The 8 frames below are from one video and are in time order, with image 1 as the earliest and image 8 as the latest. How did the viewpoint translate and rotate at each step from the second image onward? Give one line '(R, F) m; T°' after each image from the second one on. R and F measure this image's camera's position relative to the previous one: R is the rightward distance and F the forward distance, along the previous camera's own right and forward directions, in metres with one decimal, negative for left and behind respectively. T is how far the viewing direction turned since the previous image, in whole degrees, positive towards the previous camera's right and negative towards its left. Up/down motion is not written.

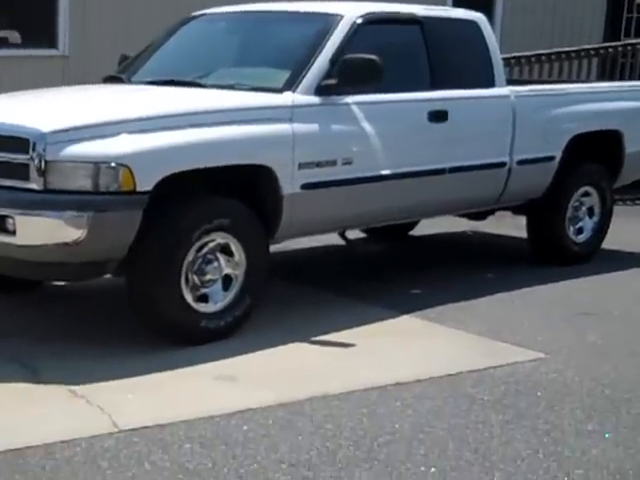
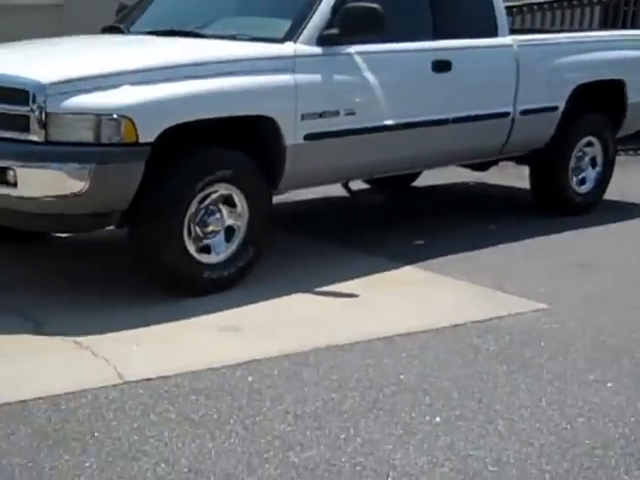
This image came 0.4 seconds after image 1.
(-0.1, 0.0) m; 0°
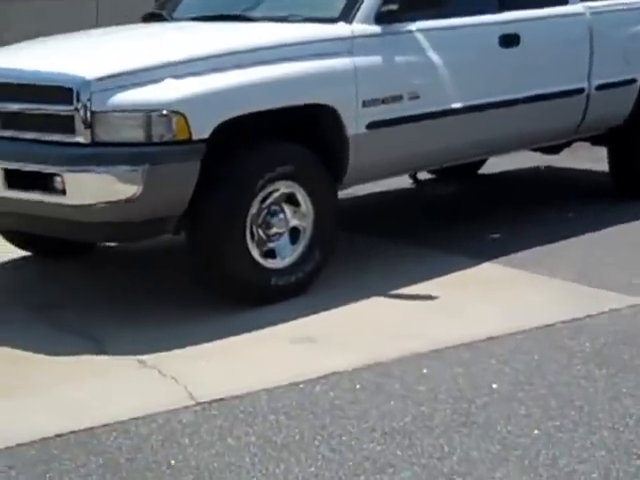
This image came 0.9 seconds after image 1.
(-0.4, +0.5) m; 0°
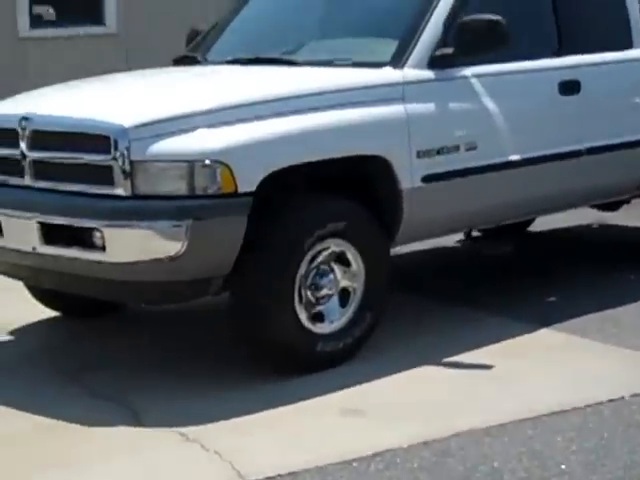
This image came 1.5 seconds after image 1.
(-0.2, +0.4) m; -1°
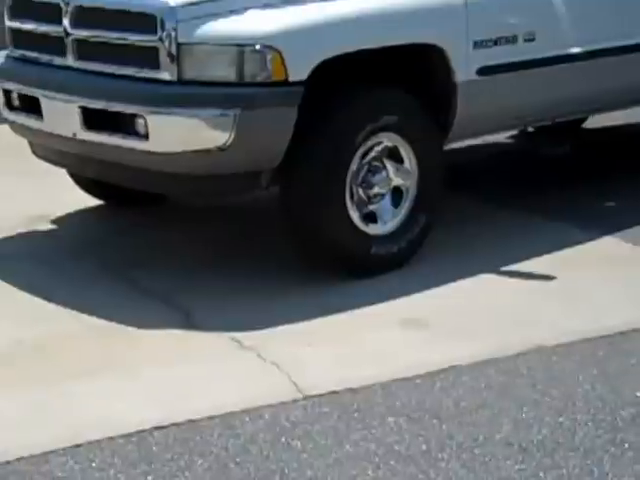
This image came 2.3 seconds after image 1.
(-0.3, +0.4) m; +1°
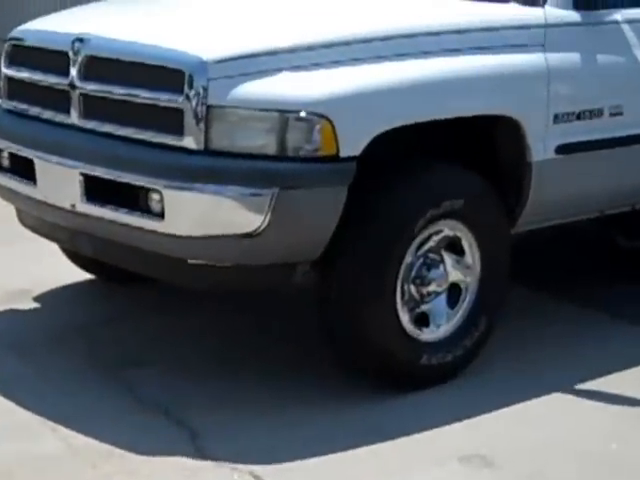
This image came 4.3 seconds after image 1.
(-0.1, +1.0) m; -1°
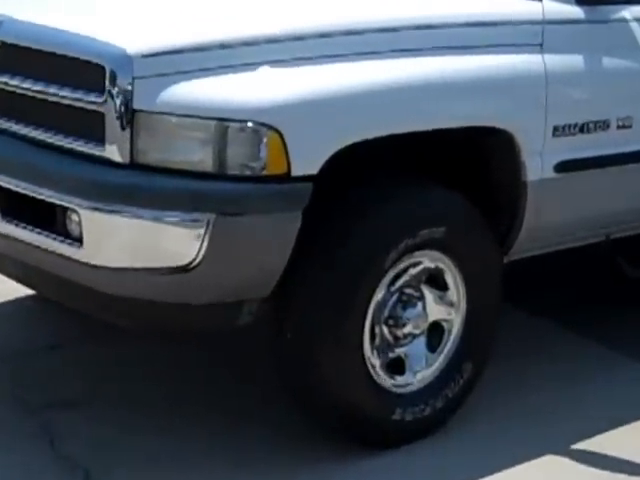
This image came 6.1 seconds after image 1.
(+0.2, +0.8) m; 0°
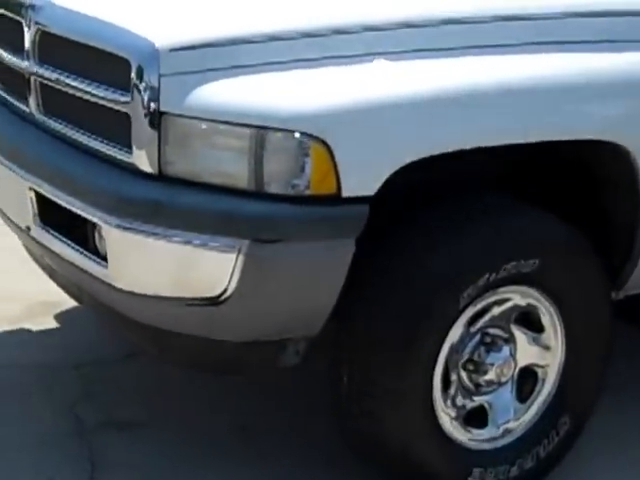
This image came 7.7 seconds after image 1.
(+0.3, +0.7) m; -7°
